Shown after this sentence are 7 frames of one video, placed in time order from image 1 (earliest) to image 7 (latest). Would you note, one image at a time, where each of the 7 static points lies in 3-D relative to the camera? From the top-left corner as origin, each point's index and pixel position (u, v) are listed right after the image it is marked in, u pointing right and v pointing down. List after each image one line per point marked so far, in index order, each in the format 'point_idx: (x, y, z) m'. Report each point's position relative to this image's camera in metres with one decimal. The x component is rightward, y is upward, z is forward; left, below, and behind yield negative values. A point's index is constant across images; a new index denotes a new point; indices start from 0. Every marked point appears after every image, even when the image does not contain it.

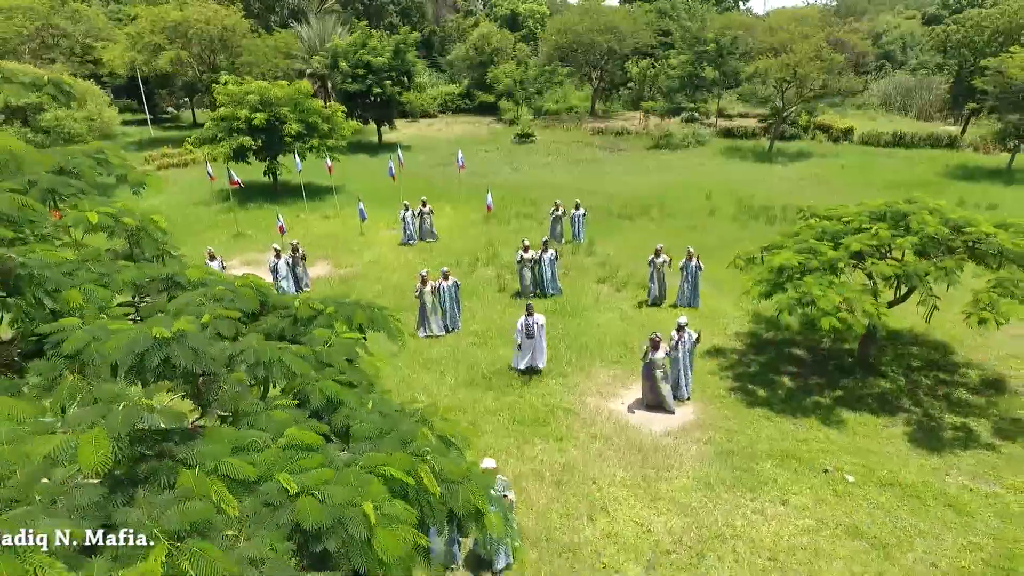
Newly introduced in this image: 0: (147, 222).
0: (-3.5, +0.7, +6.1) m
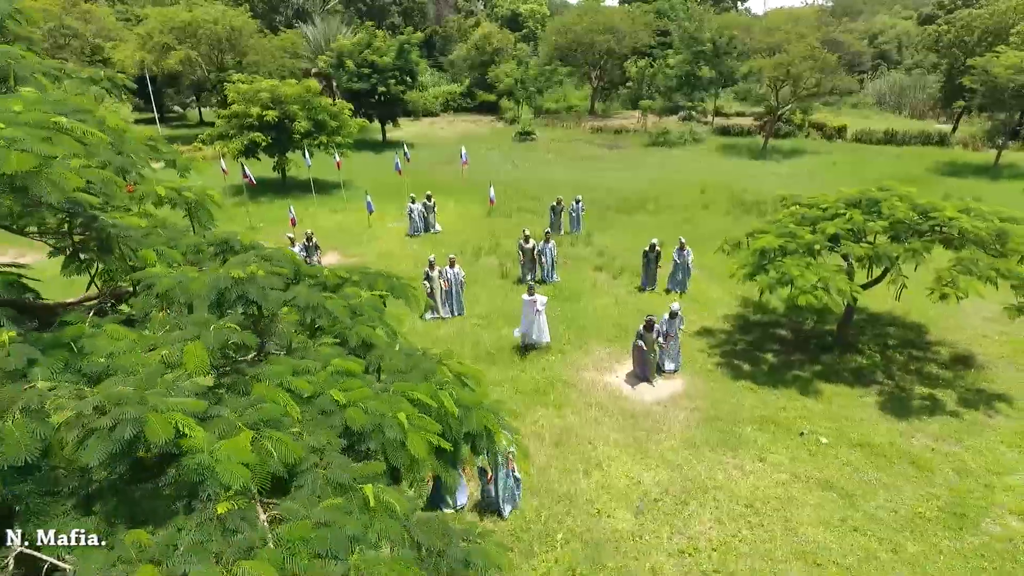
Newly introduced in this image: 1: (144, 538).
0: (-3.5, +1.0, +7.0) m
1: (-2.0, -1.3, +3.4) m
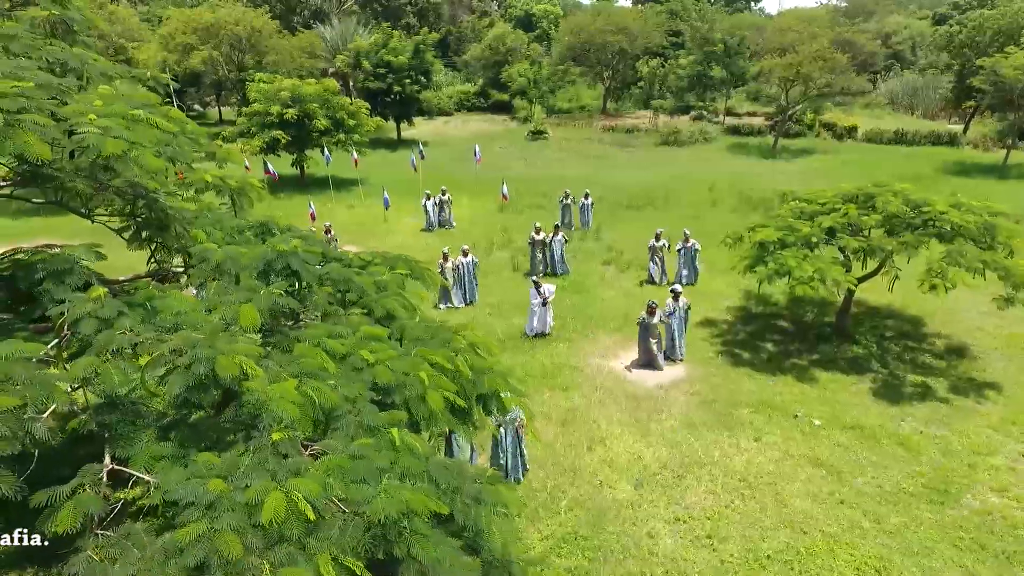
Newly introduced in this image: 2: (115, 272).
0: (-3.3, +1.3, +7.7) m
1: (-1.9, -1.1, +4.0) m
2: (-9.6, +0.3, +15.1) m
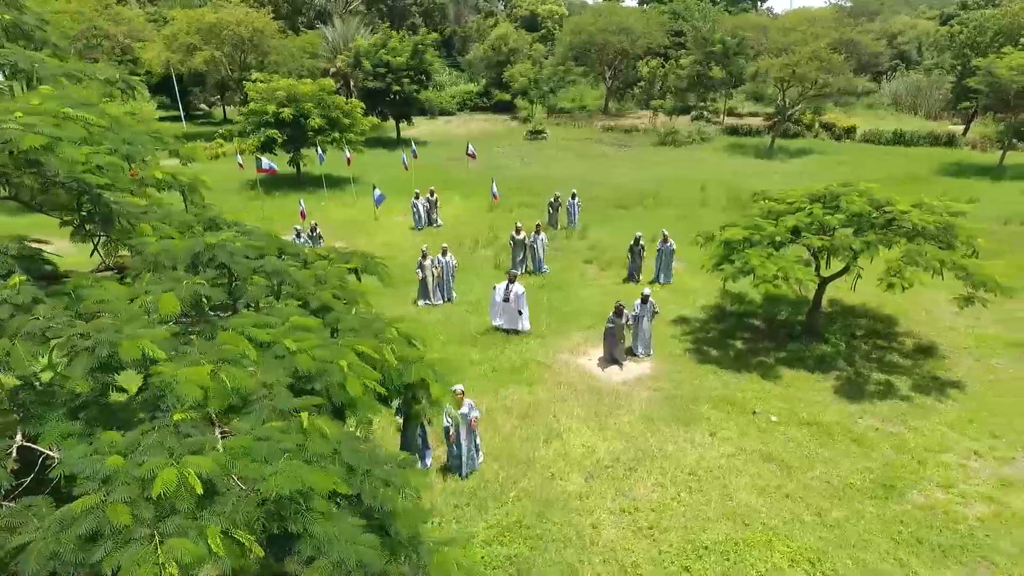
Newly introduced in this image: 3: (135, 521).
0: (-4.0, +1.4, +8.0) m
1: (-2.7, -1.0, +4.3) m
2: (-10.2, +0.4, +15.5) m
3: (-2.3, -1.4, +3.9) m
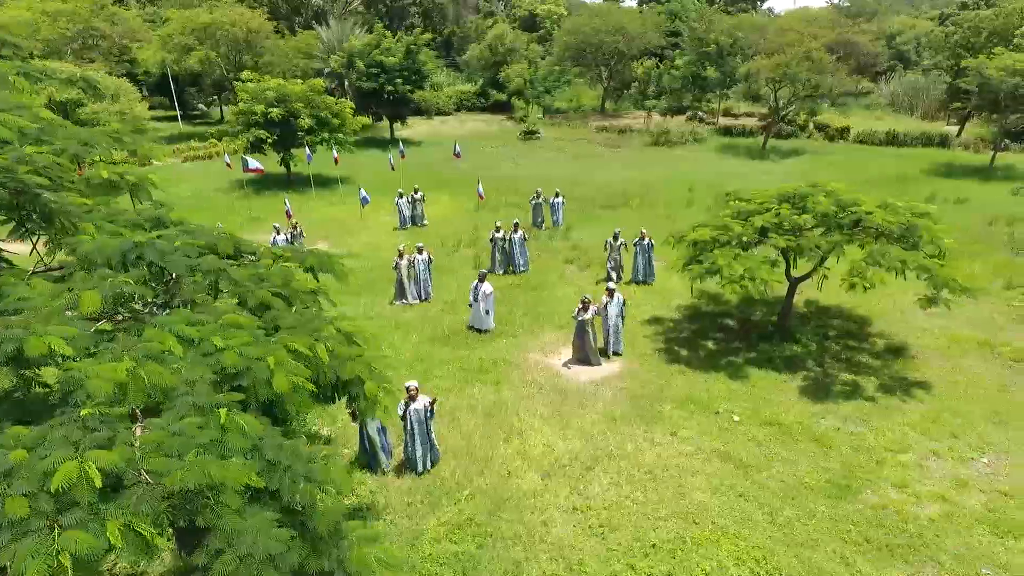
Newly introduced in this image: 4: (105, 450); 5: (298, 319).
0: (-4.7, +1.4, +8.1) m
1: (-3.4, -1.0, +4.4) m
2: (-10.8, +0.5, +15.6) m
3: (-3.0, -1.4, +4.0) m
4: (-2.8, -1.1, +4.3) m
5: (-2.2, -0.3, +6.6) m
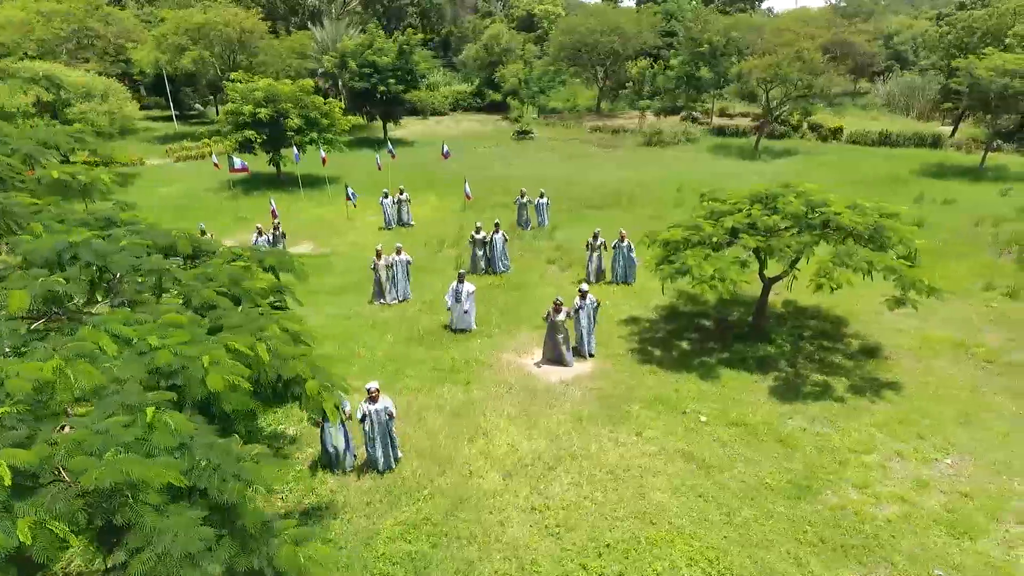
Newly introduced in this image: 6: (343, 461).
0: (-5.3, +1.4, +8.2) m
1: (-4.0, -1.0, +4.4) m
2: (-11.4, +0.5, +15.7) m
3: (-3.6, -1.4, +4.0) m
4: (-3.4, -1.1, +4.4) m
5: (-2.8, -0.3, +6.6) m
6: (-2.6, -2.6, +9.6) m
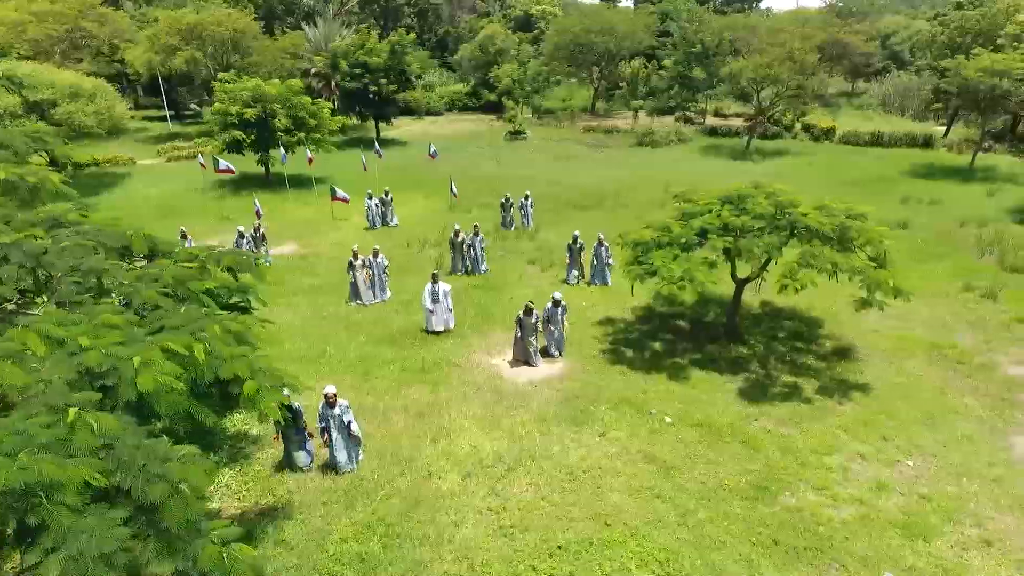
0: (-5.9, +1.4, +8.2) m
1: (-4.6, -1.0, +4.5) m
2: (-12.0, +0.5, +15.7) m
3: (-4.3, -1.4, +4.0) m
4: (-4.0, -1.1, +4.4) m
5: (-3.5, -0.3, +6.6) m
6: (-3.2, -2.6, +9.6) m
